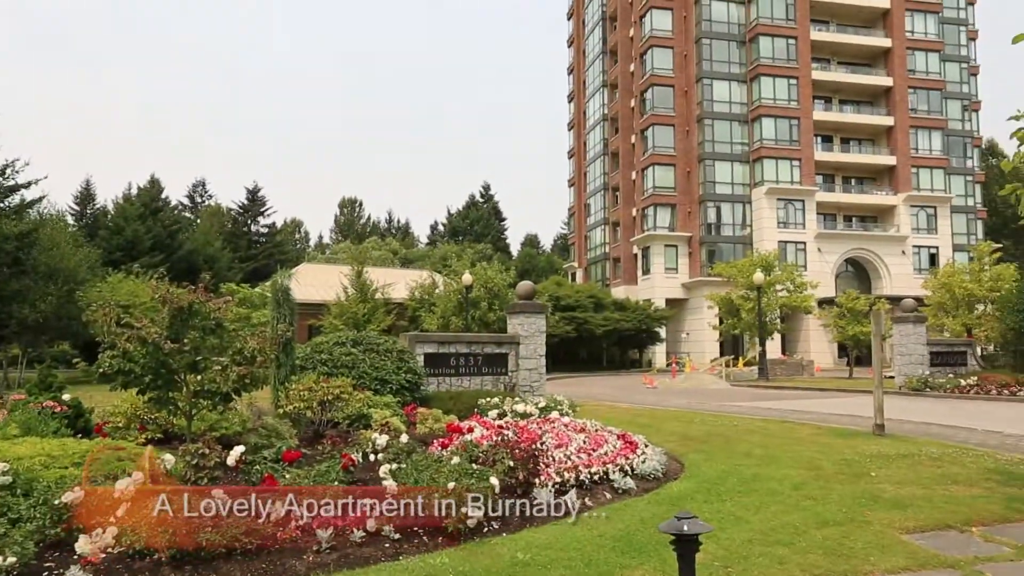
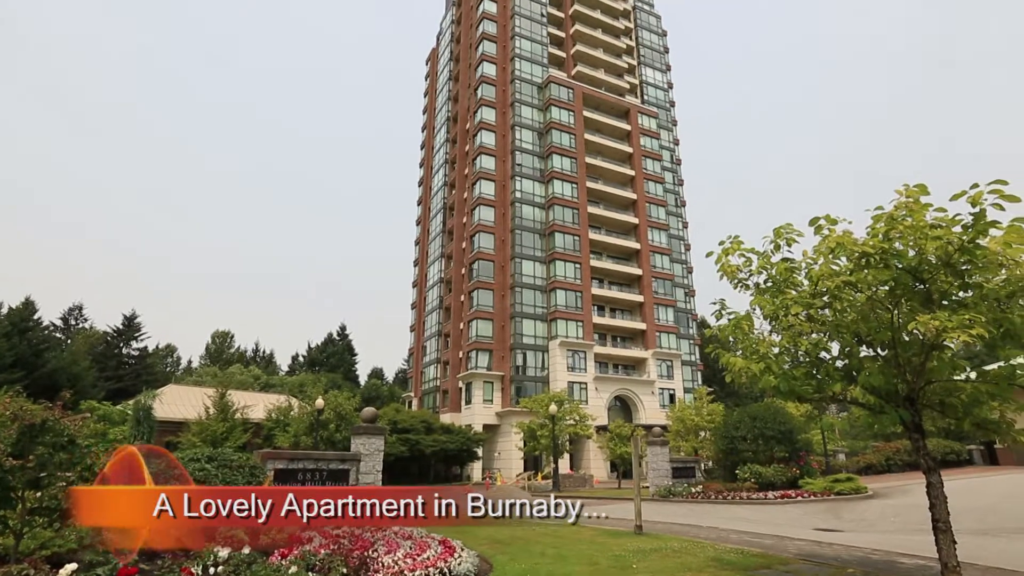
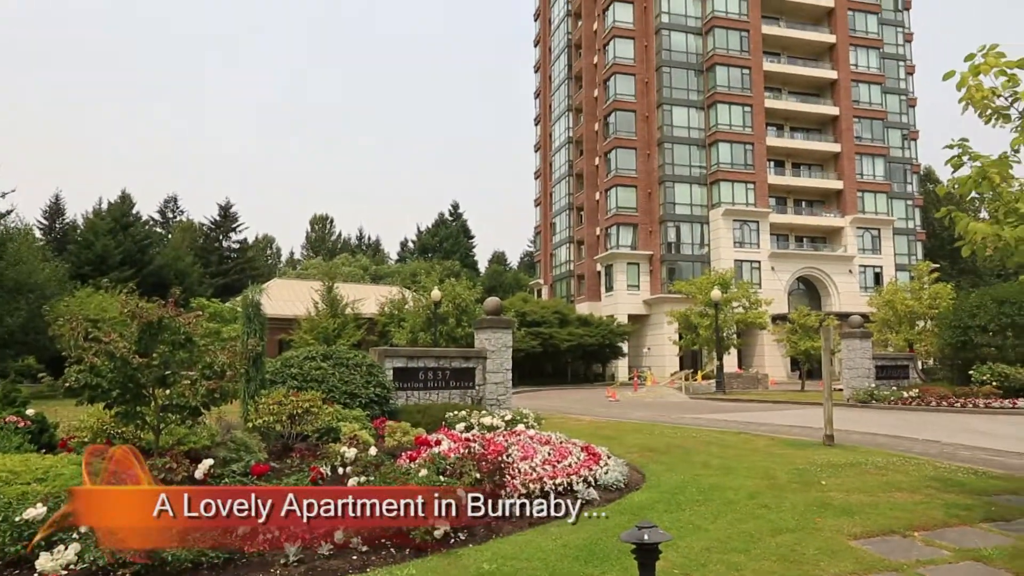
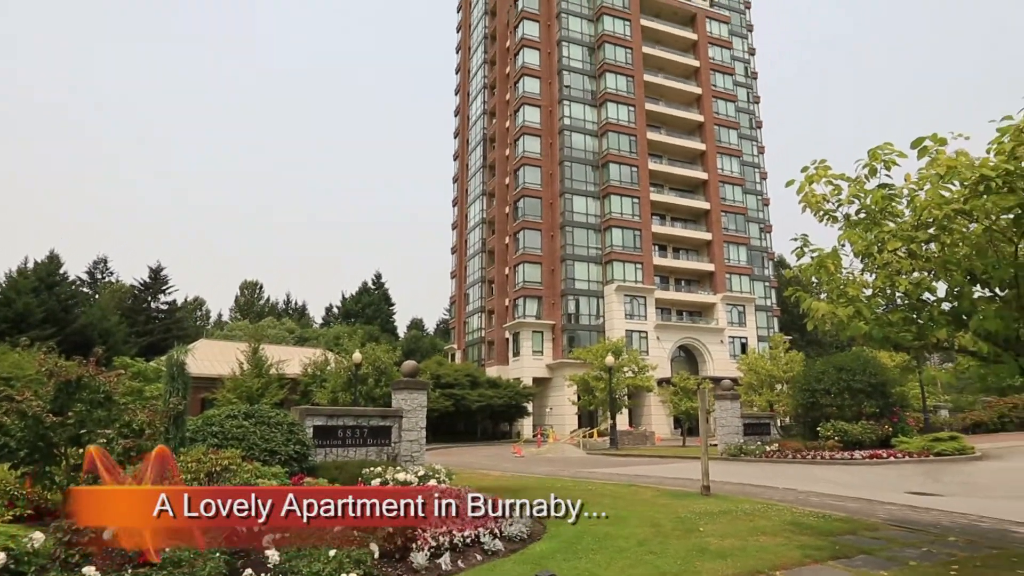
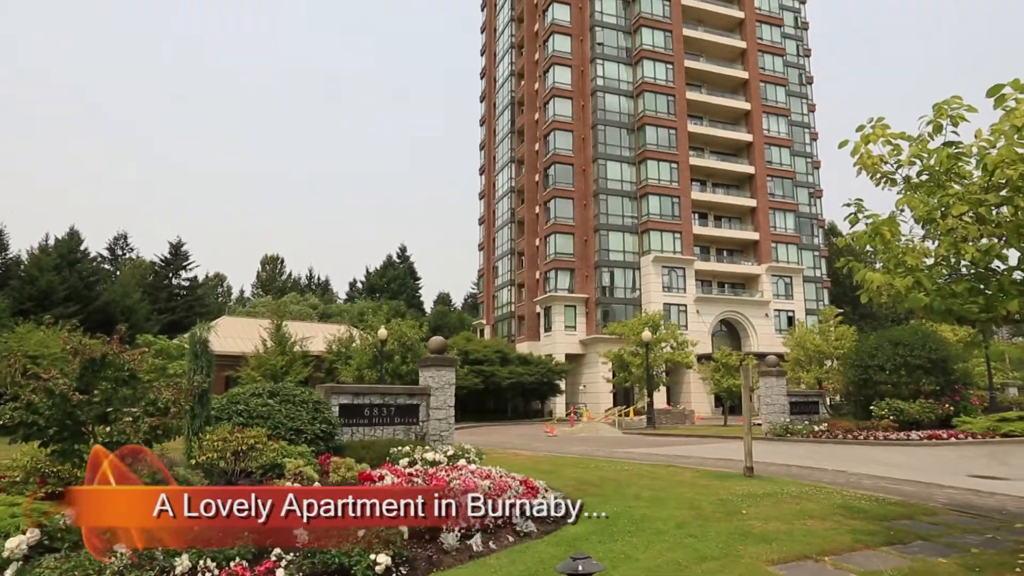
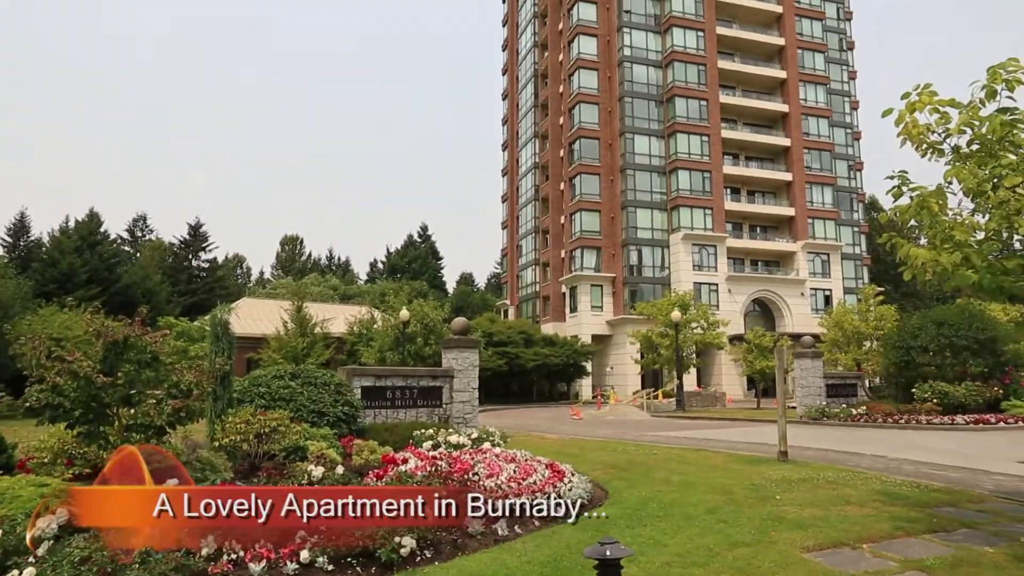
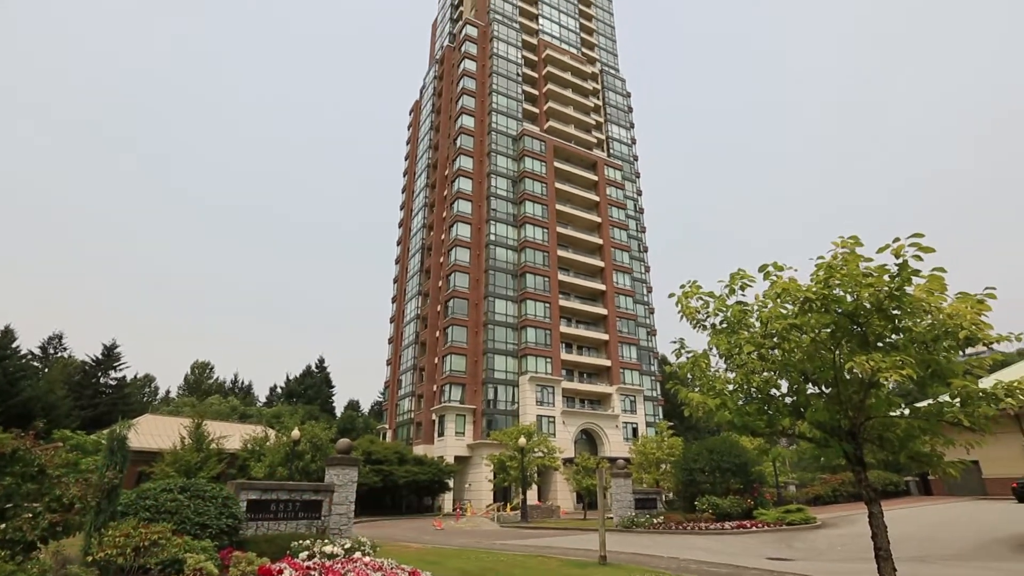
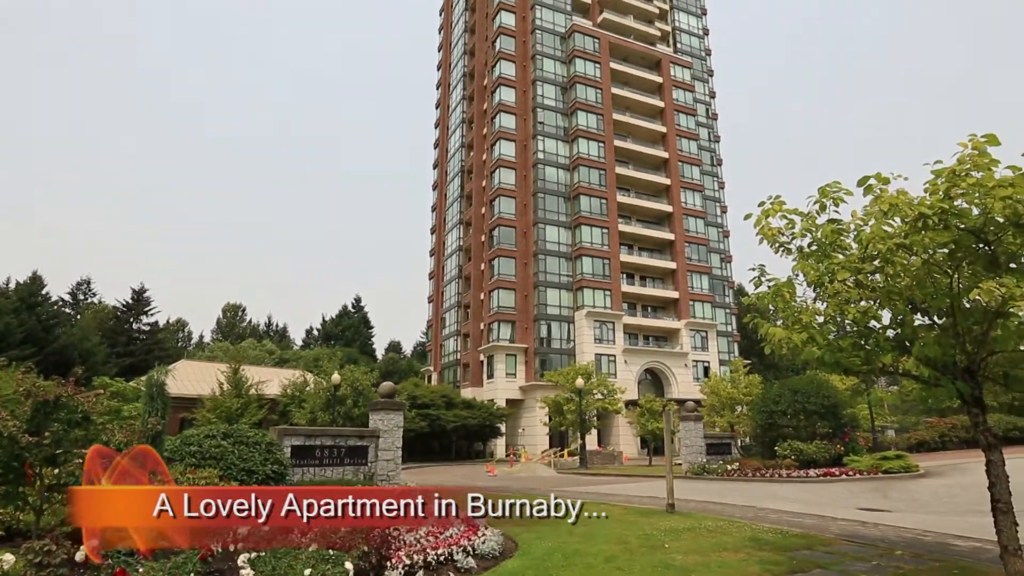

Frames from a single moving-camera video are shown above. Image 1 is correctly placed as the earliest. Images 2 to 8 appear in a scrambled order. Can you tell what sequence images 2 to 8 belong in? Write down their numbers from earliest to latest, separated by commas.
3, 6, 5, 4, 8, 2, 7
